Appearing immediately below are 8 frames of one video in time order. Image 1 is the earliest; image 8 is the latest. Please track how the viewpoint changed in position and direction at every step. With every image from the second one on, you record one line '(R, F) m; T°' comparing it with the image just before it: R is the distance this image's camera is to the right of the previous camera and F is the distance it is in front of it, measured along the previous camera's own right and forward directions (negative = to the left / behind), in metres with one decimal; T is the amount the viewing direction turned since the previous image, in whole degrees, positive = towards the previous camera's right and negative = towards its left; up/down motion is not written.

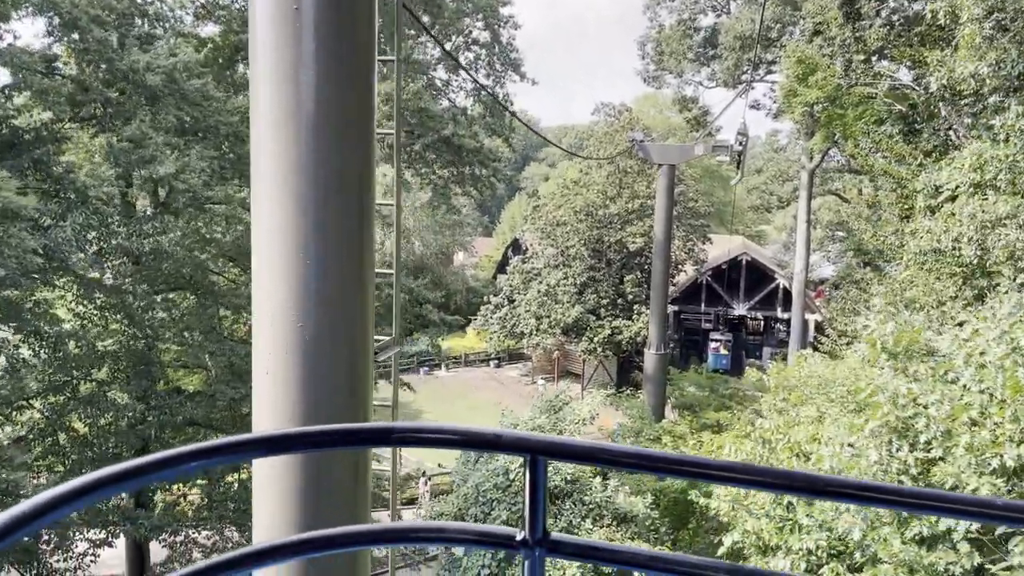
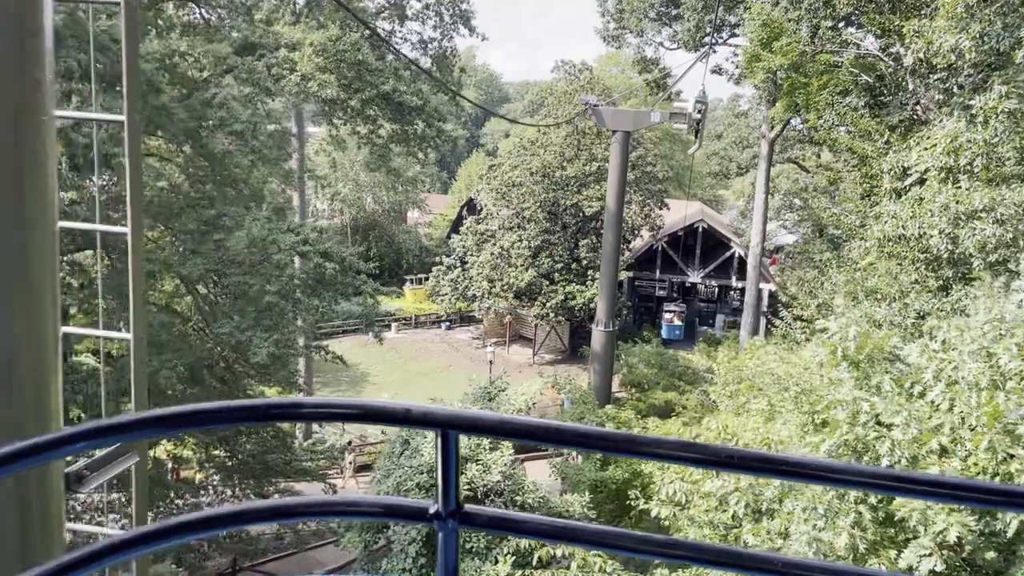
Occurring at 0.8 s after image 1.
(+0.2, +0.5) m; +3°
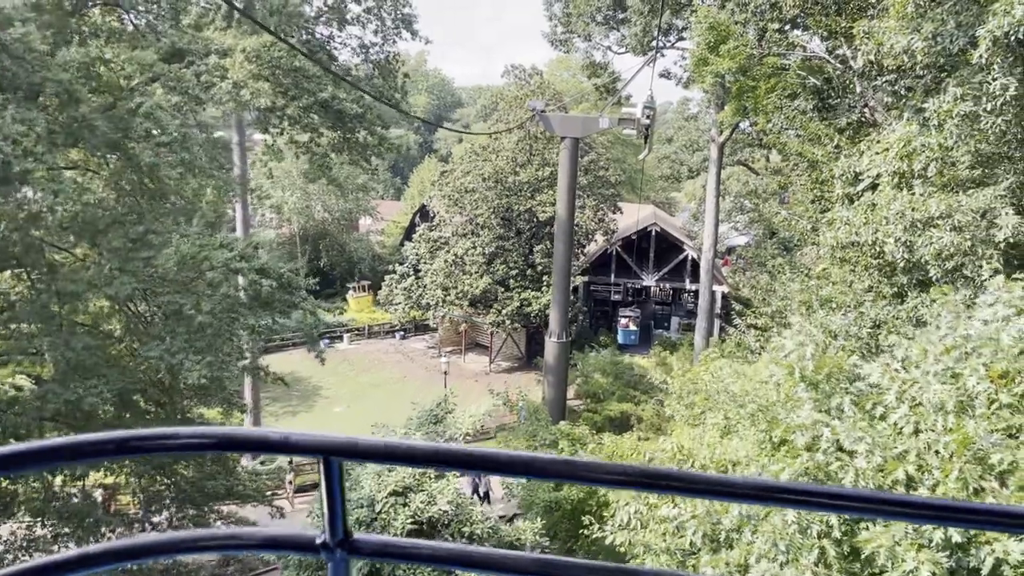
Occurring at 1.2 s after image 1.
(+0.1, +0.2) m; +3°
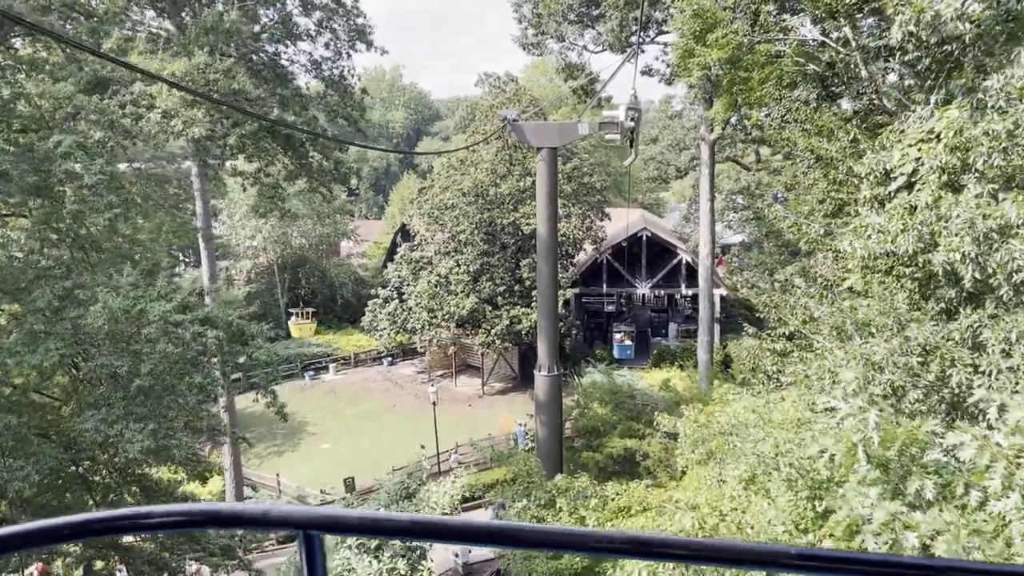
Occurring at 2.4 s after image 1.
(+0.1, +0.8) m; +1°
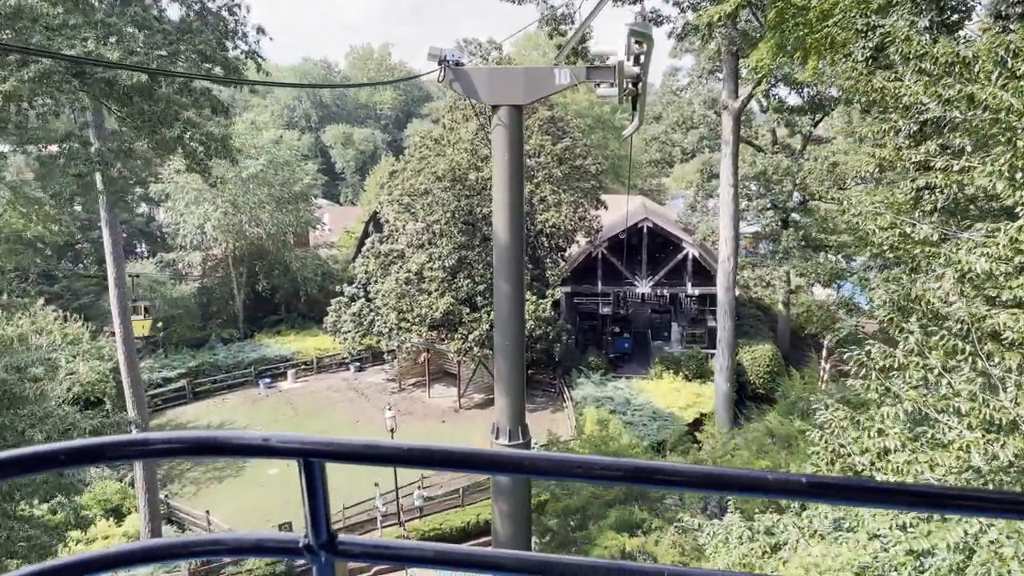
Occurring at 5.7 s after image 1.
(+0.3, +2.2) m; 0°
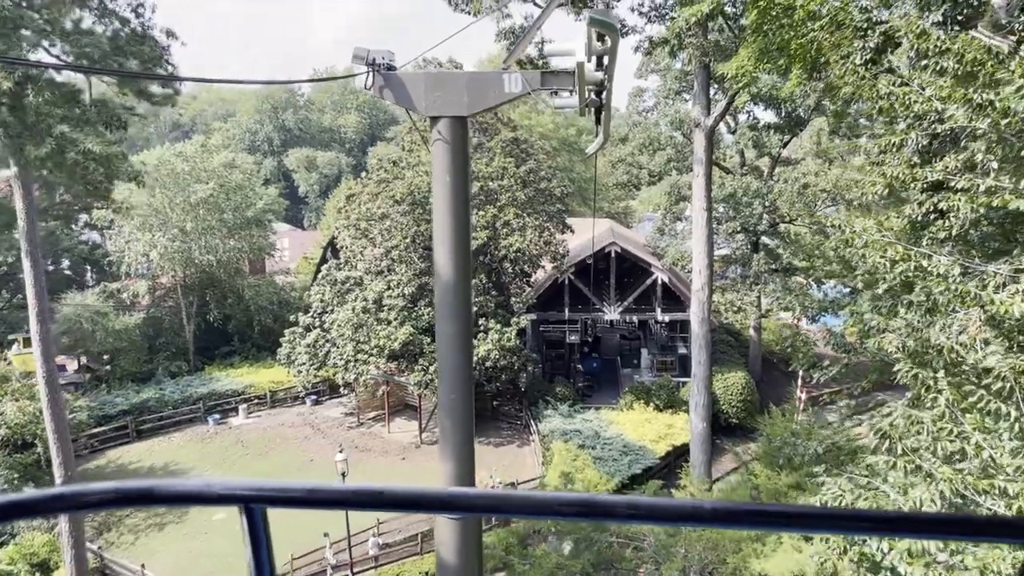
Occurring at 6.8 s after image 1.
(+0.1, +0.7) m; +2°
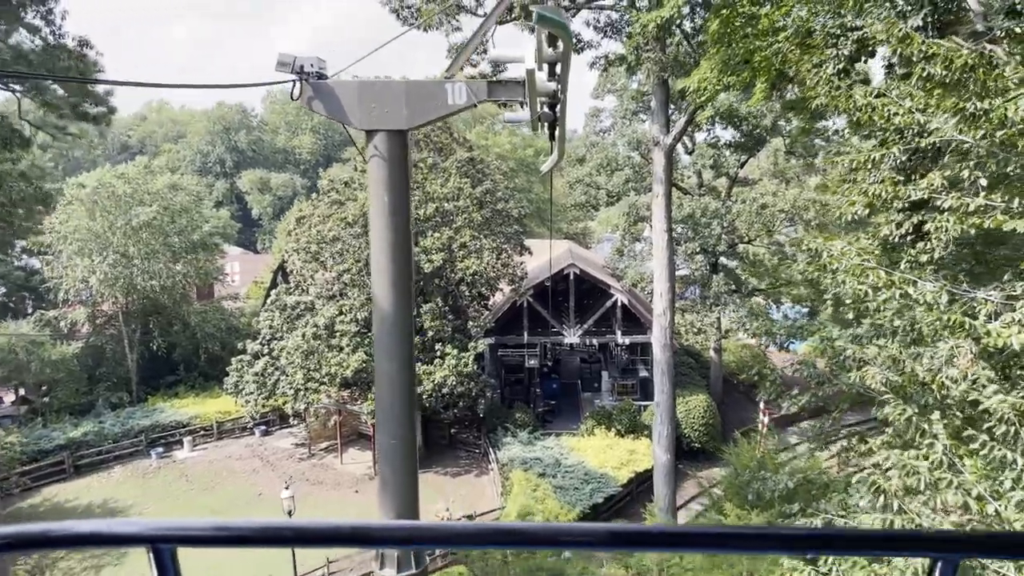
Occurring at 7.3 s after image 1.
(+0.1, +0.4) m; +3°
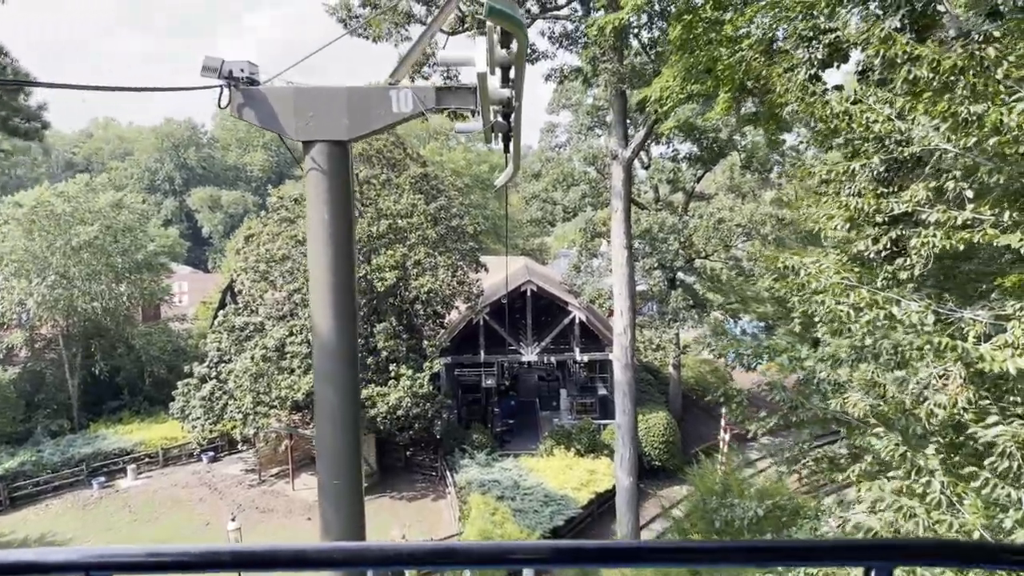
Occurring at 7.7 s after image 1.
(0.0, +0.3) m; +3°
